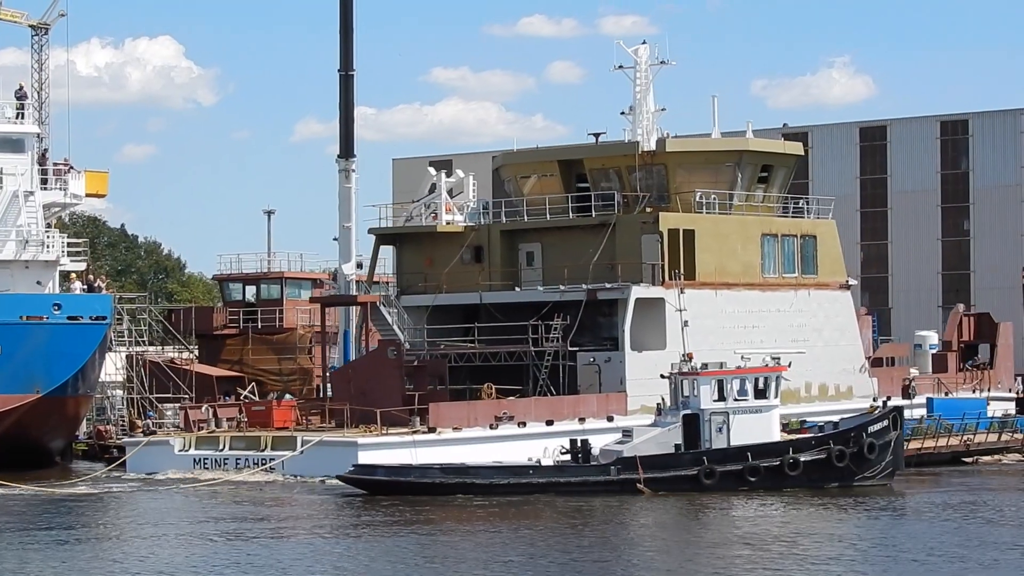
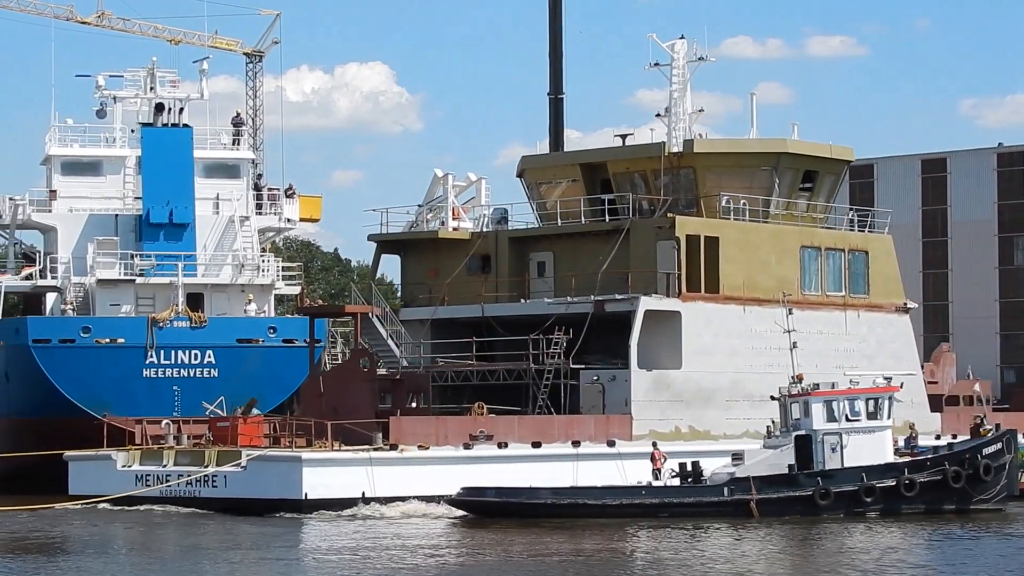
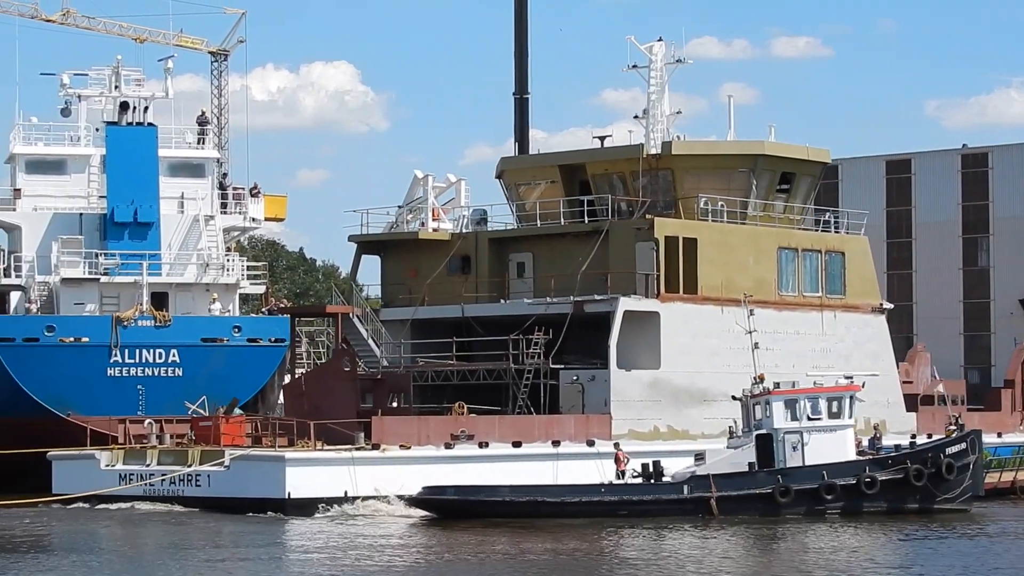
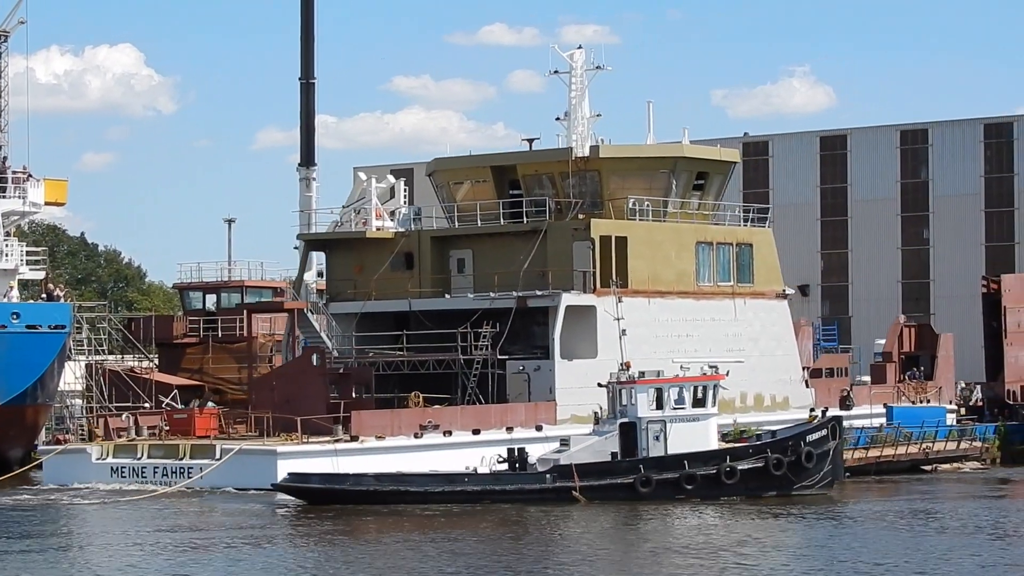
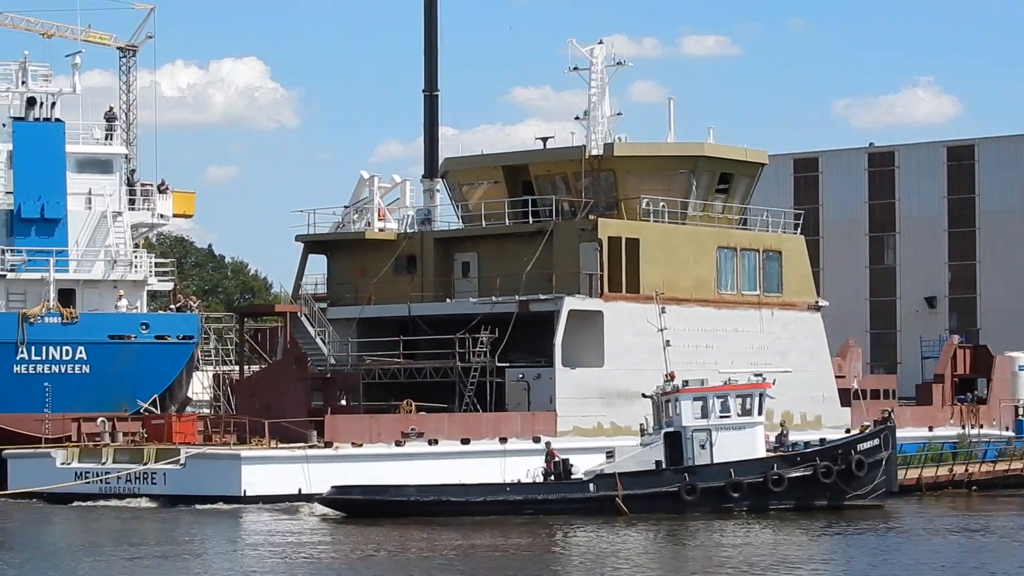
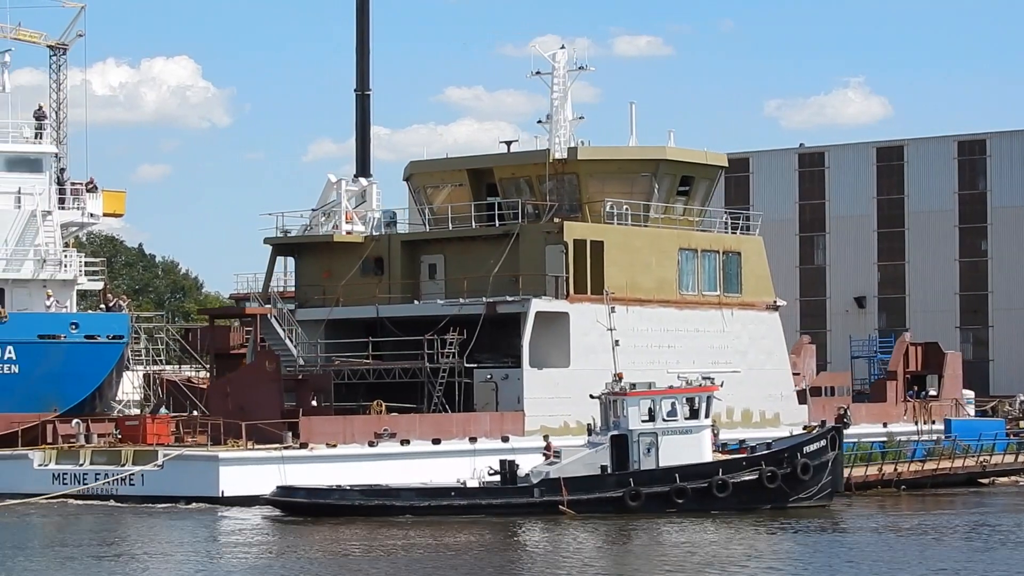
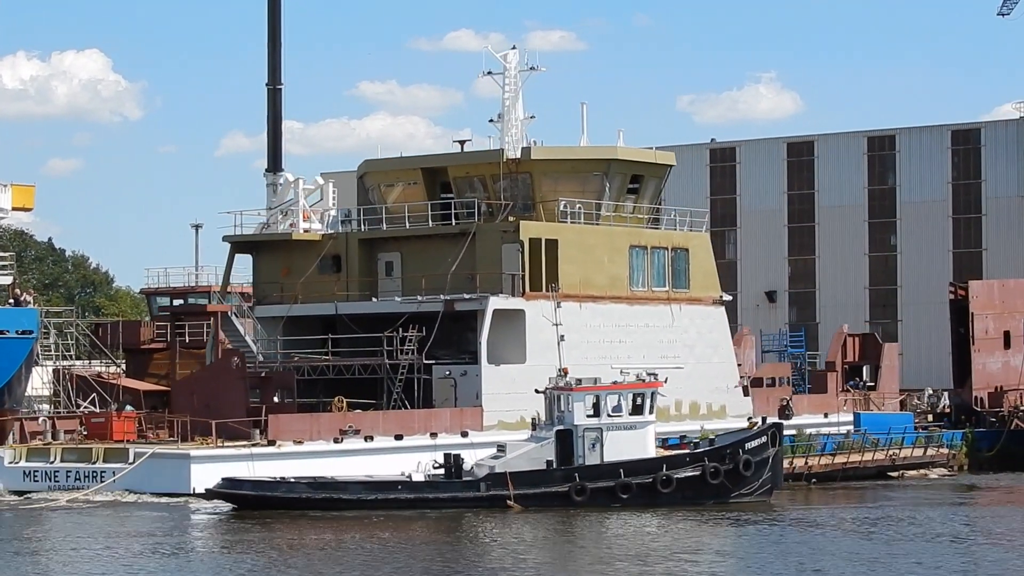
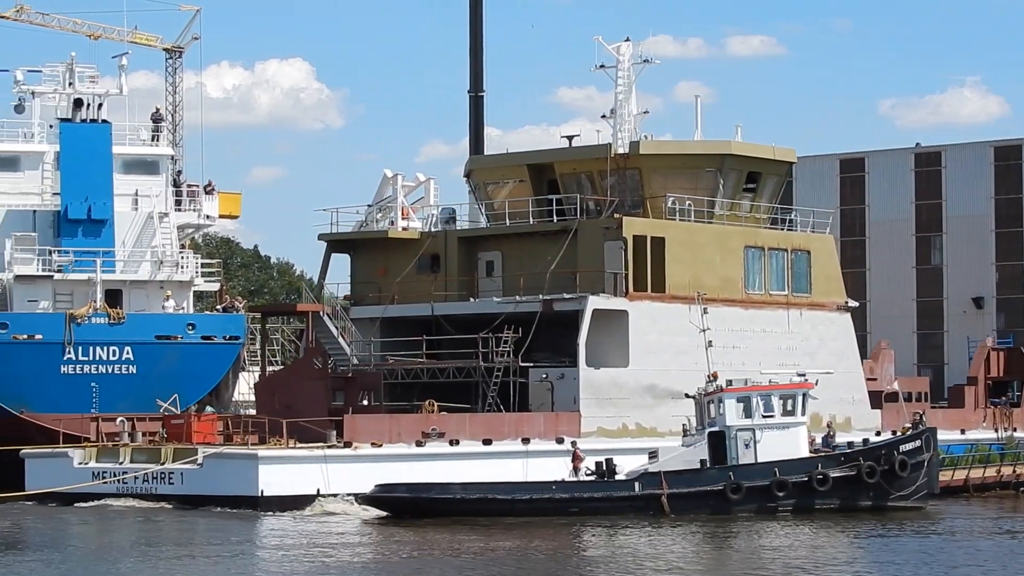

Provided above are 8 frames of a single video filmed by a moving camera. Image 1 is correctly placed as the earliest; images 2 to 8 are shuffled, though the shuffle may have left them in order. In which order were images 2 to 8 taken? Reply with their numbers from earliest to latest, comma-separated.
4, 7, 6, 5, 8, 3, 2
